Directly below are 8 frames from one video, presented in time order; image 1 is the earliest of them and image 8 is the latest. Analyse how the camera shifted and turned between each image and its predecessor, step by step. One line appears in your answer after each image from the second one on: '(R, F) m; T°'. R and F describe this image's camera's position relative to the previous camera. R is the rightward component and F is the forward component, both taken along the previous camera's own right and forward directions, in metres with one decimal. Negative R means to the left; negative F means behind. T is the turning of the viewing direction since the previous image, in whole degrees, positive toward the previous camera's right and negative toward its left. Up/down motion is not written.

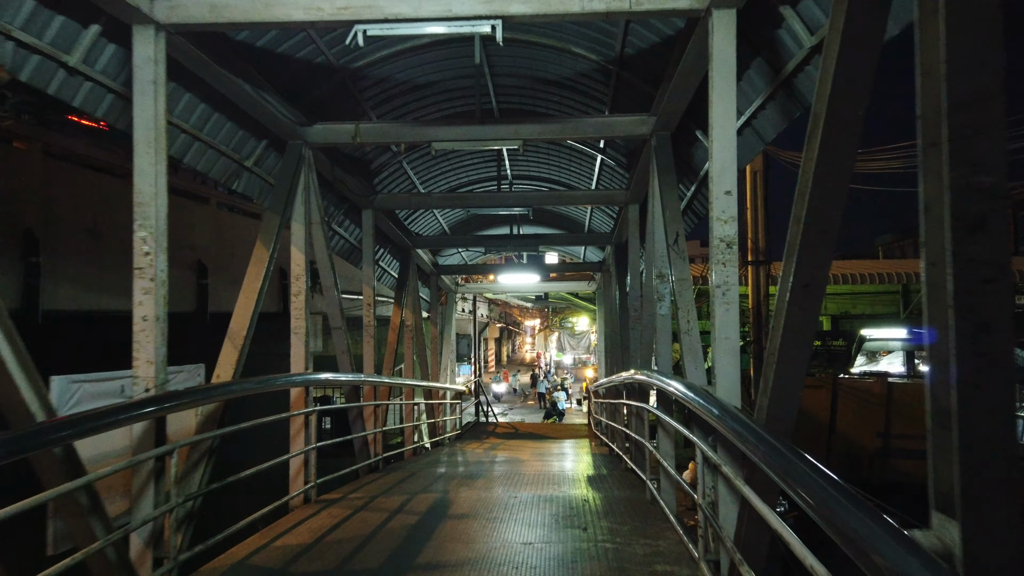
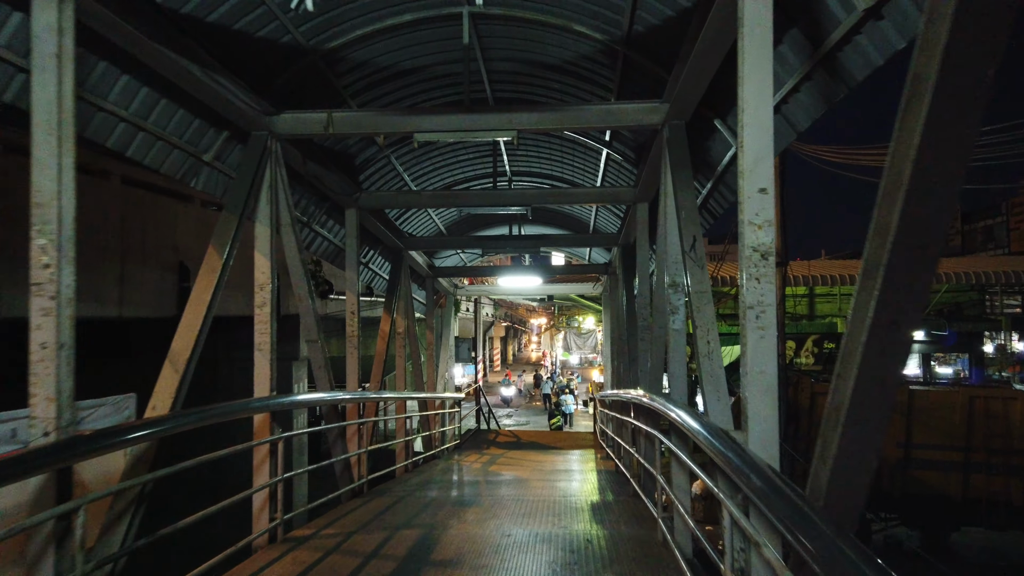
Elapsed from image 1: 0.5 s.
(+0.1, +0.6) m; -1°
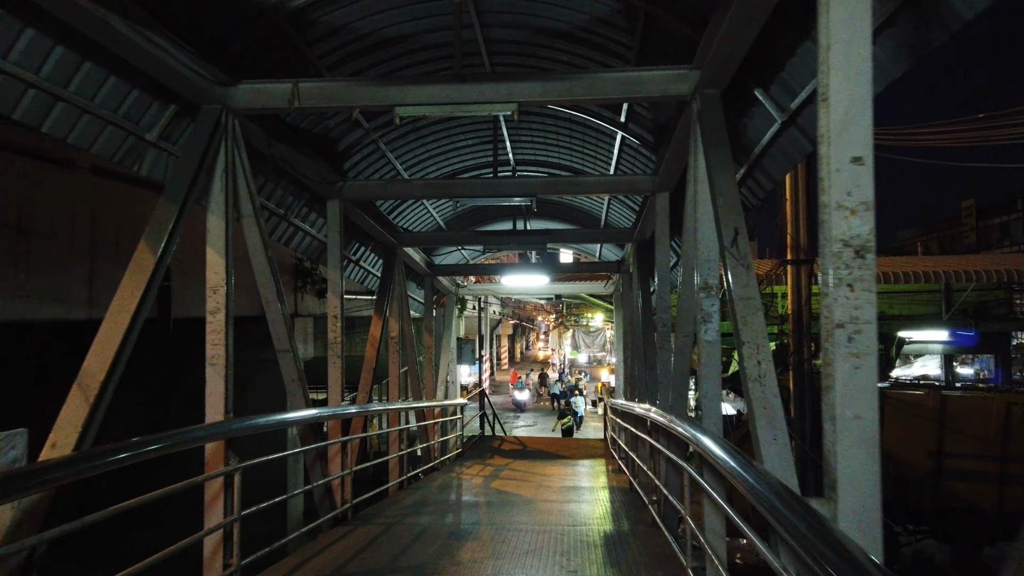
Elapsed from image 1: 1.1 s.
(0.0, +0.7) m; -1°
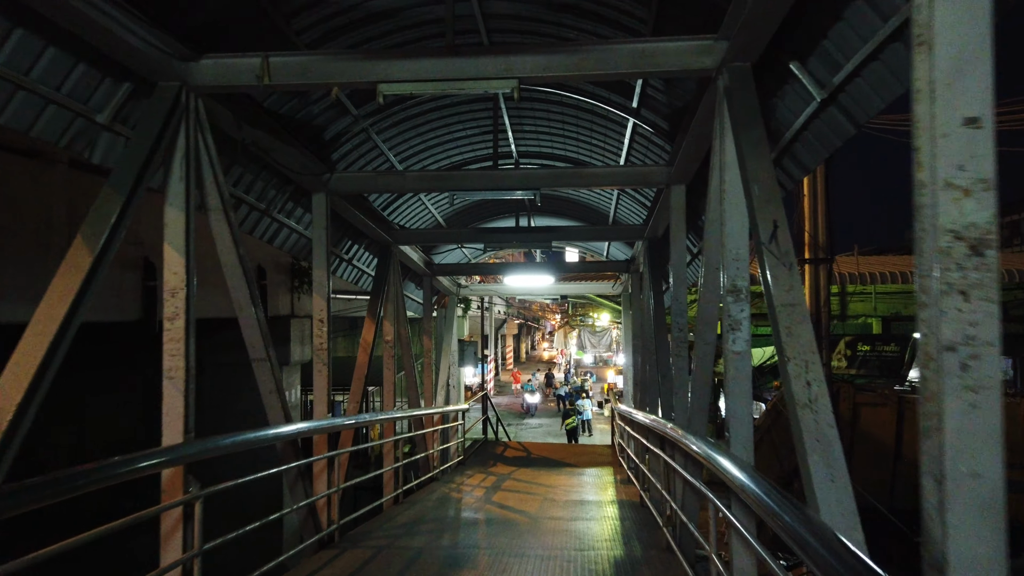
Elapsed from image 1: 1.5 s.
(0.0, +0.5) m; 0°
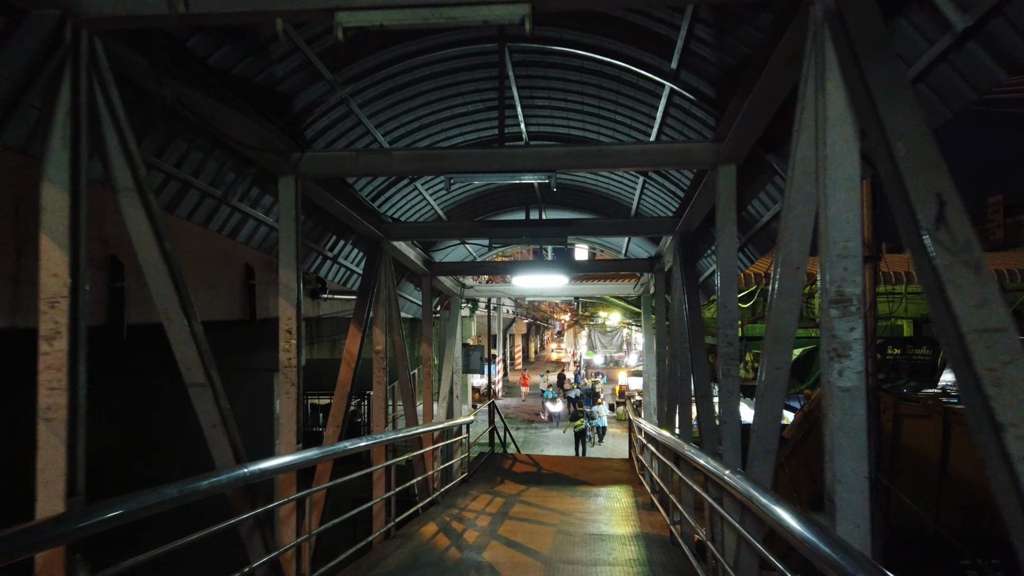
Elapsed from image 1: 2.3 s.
(0.0, +0.9) m; -1°
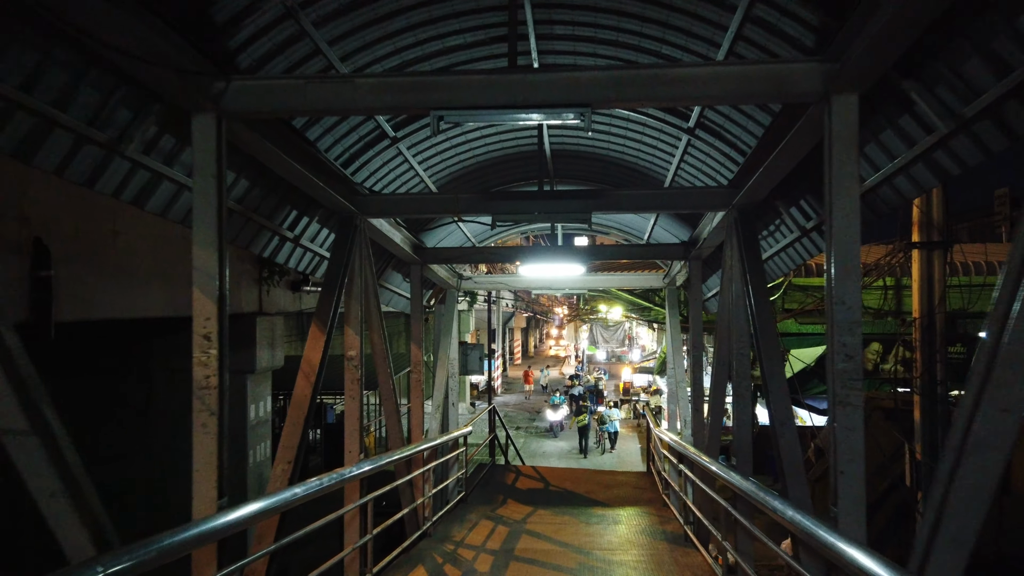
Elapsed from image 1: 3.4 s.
(-0.1, +1.3) m; 0°
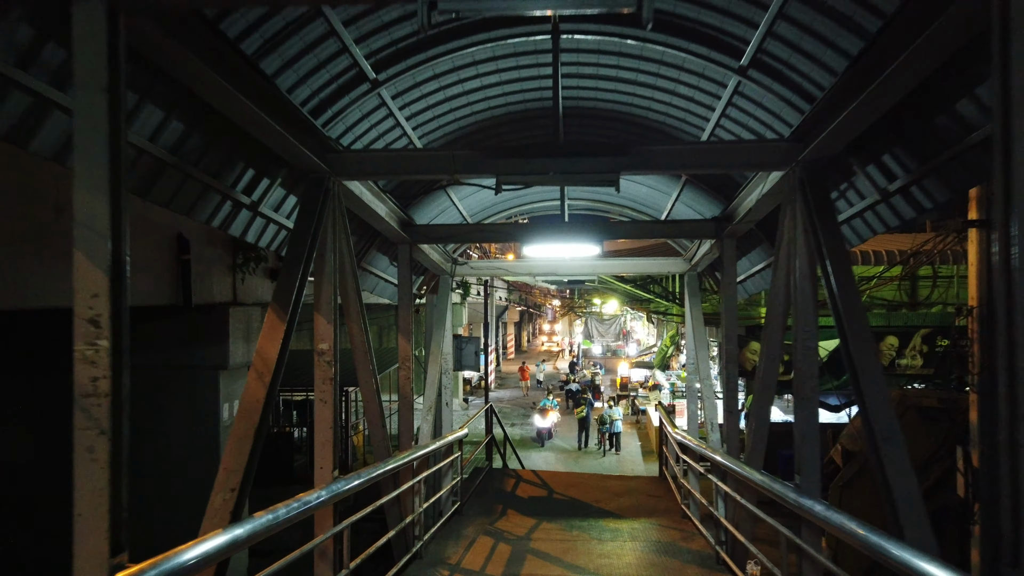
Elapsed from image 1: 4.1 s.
(-0.1, +0.9) m; +1°
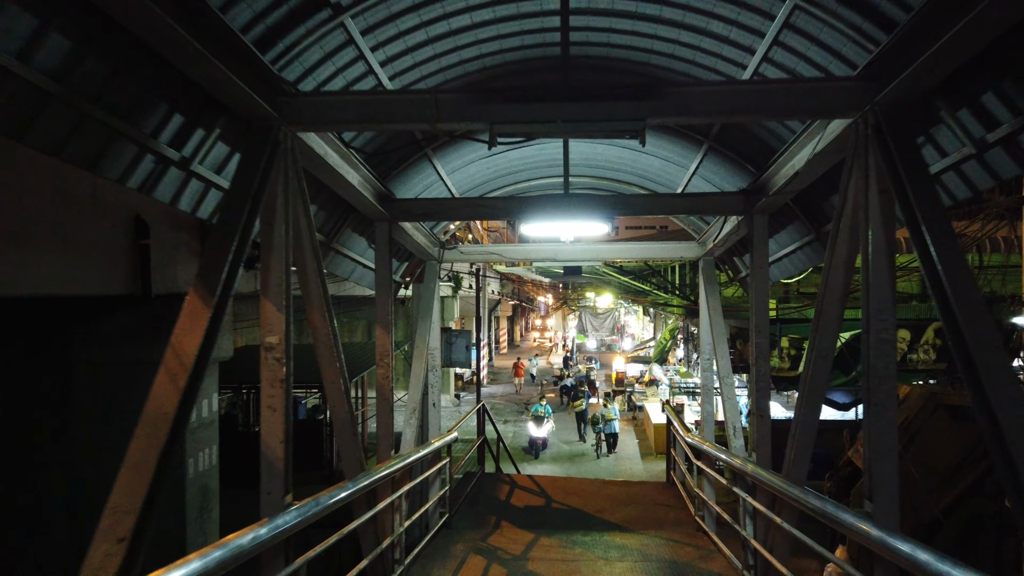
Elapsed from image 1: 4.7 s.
(0.0, +0.8) m; +1°
